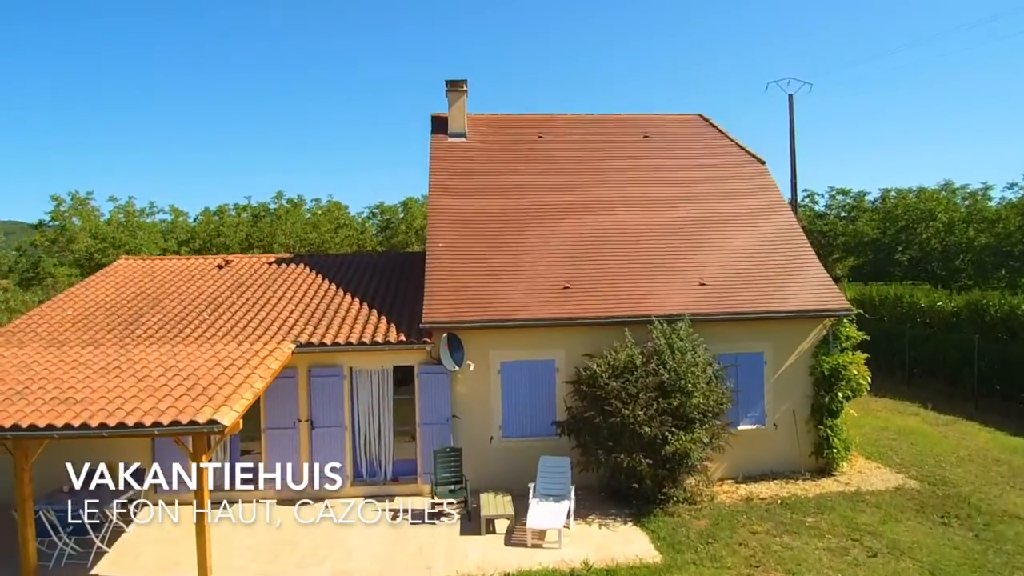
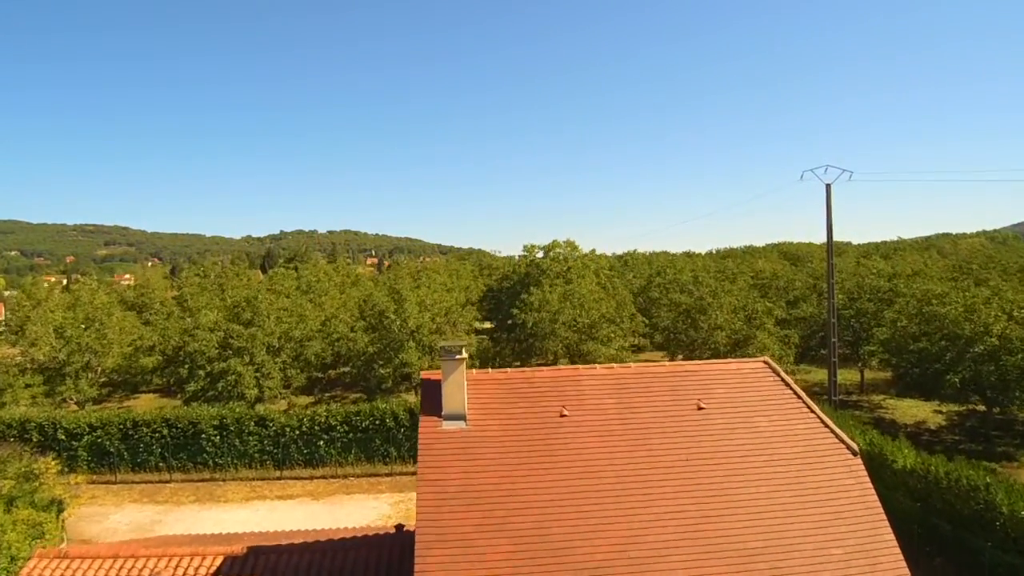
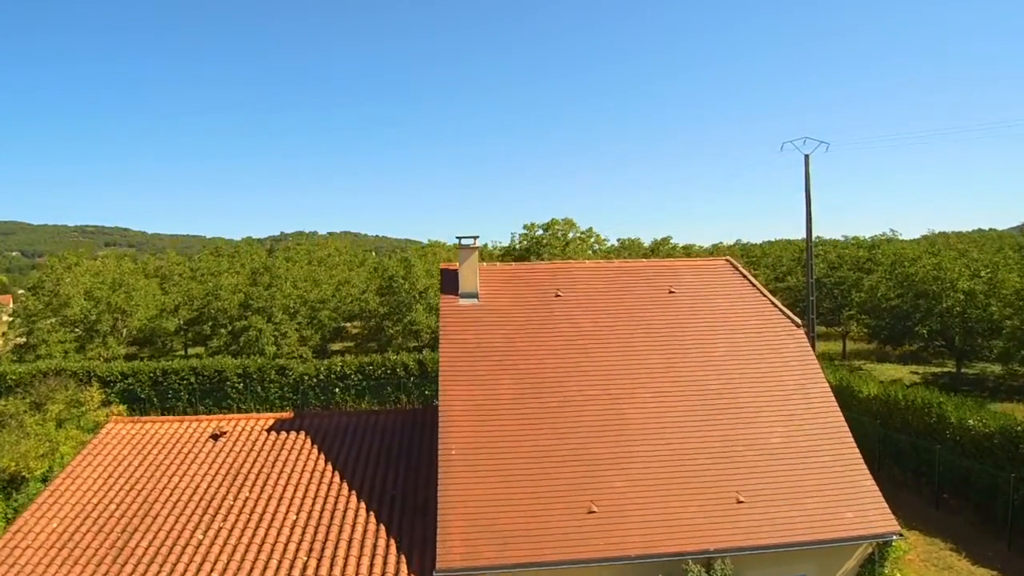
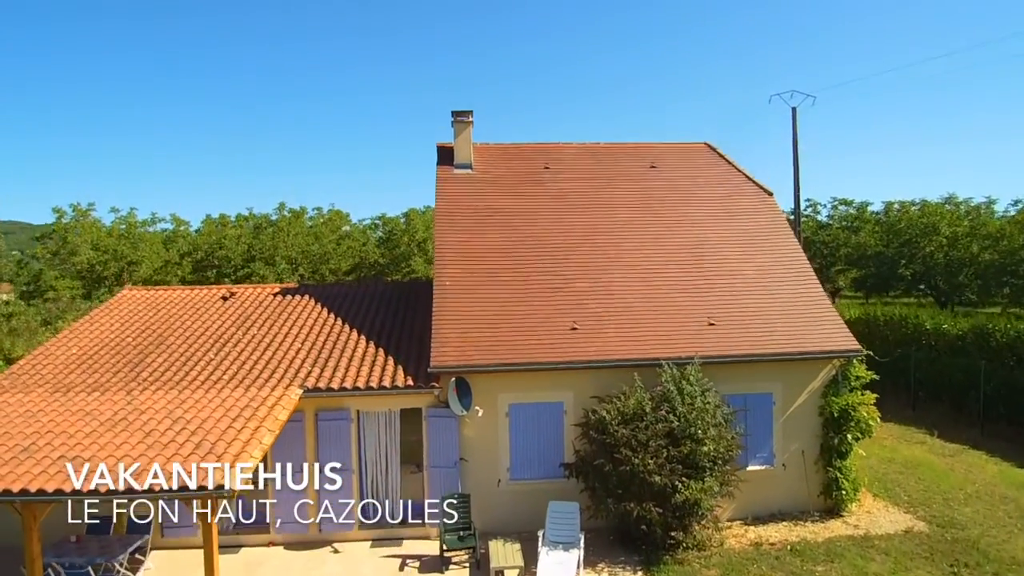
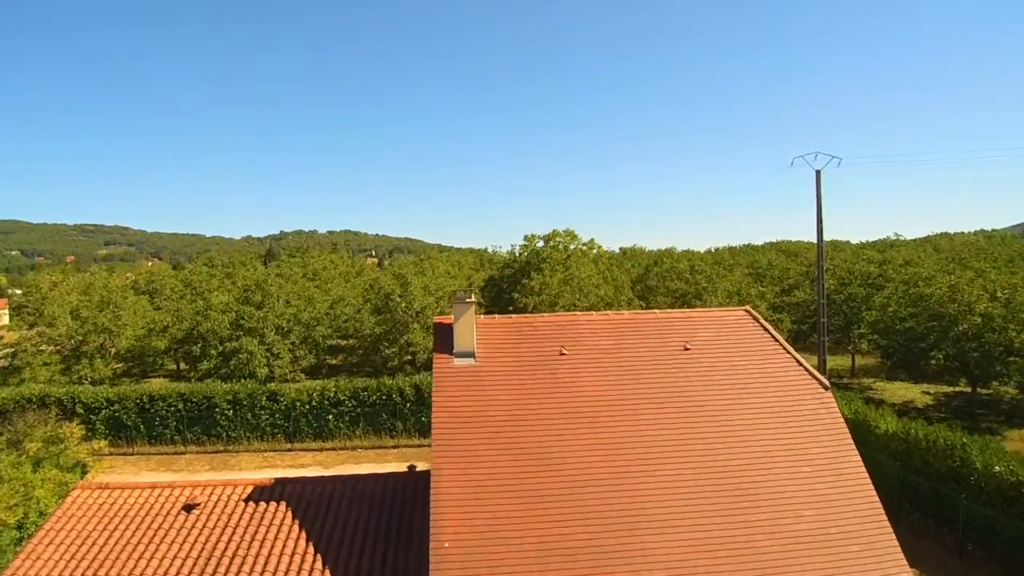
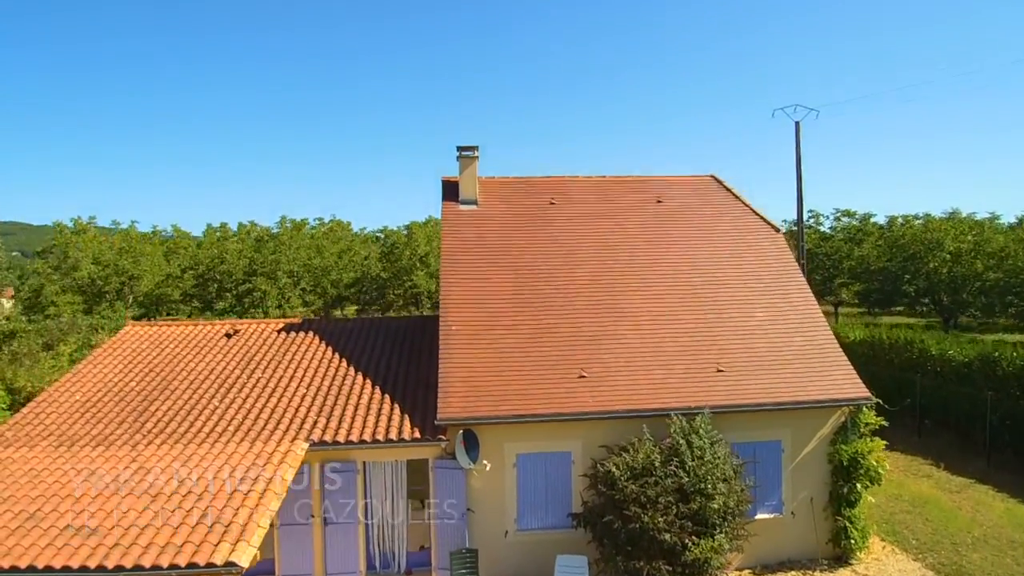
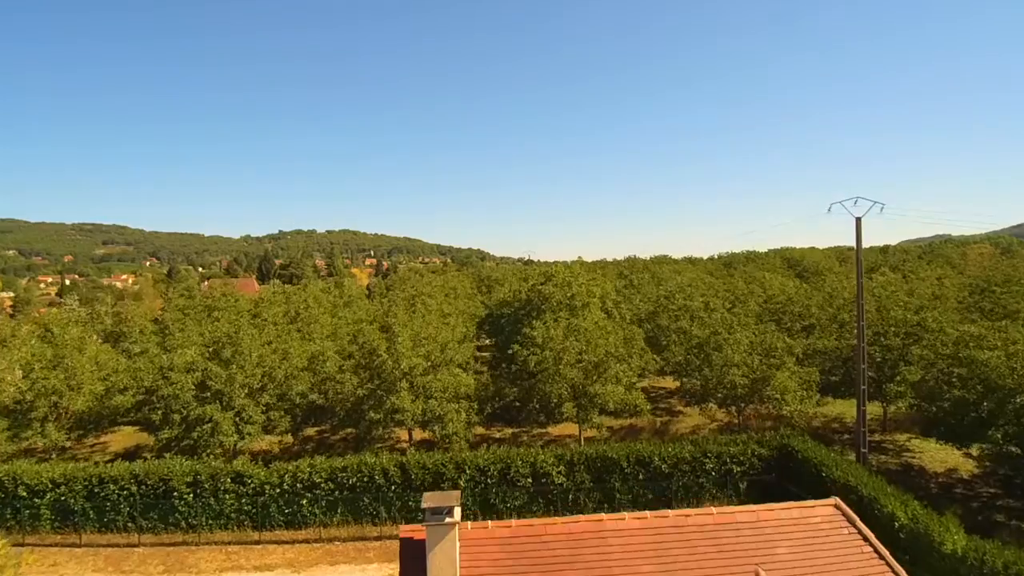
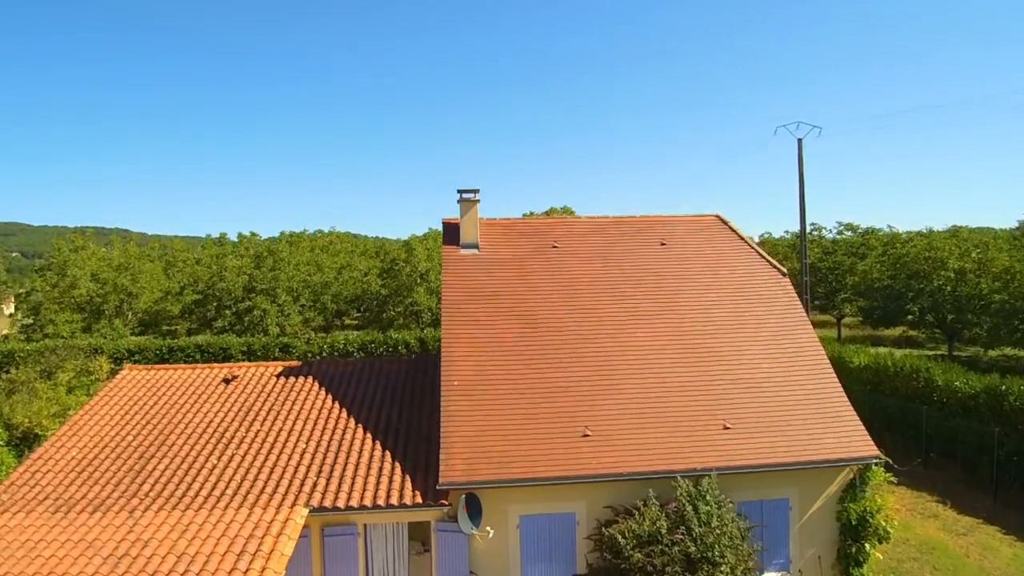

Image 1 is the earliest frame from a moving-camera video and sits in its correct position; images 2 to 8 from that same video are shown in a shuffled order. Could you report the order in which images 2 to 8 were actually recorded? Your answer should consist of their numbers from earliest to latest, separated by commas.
4, 6, 8, 3, 5, 2, 7
